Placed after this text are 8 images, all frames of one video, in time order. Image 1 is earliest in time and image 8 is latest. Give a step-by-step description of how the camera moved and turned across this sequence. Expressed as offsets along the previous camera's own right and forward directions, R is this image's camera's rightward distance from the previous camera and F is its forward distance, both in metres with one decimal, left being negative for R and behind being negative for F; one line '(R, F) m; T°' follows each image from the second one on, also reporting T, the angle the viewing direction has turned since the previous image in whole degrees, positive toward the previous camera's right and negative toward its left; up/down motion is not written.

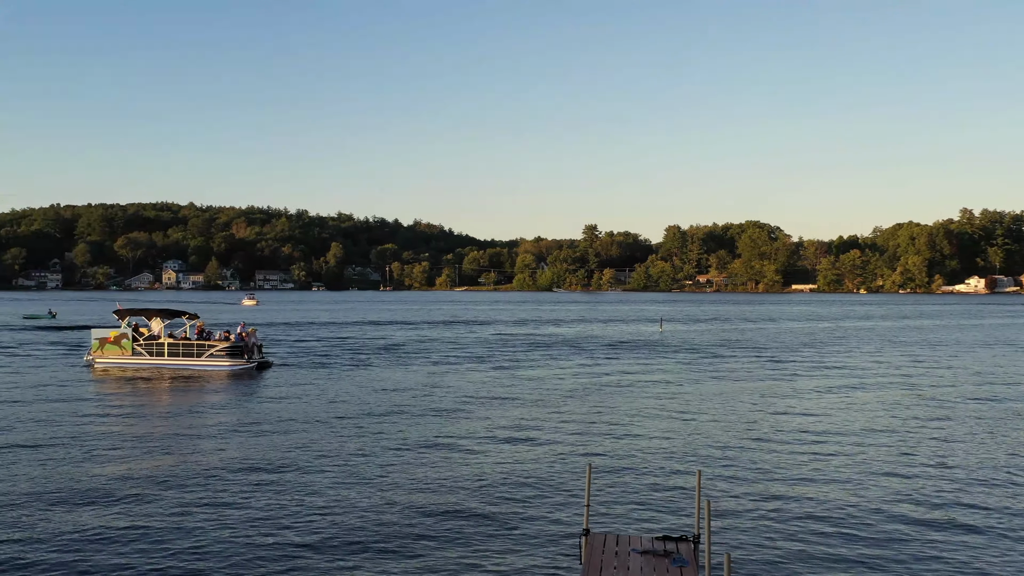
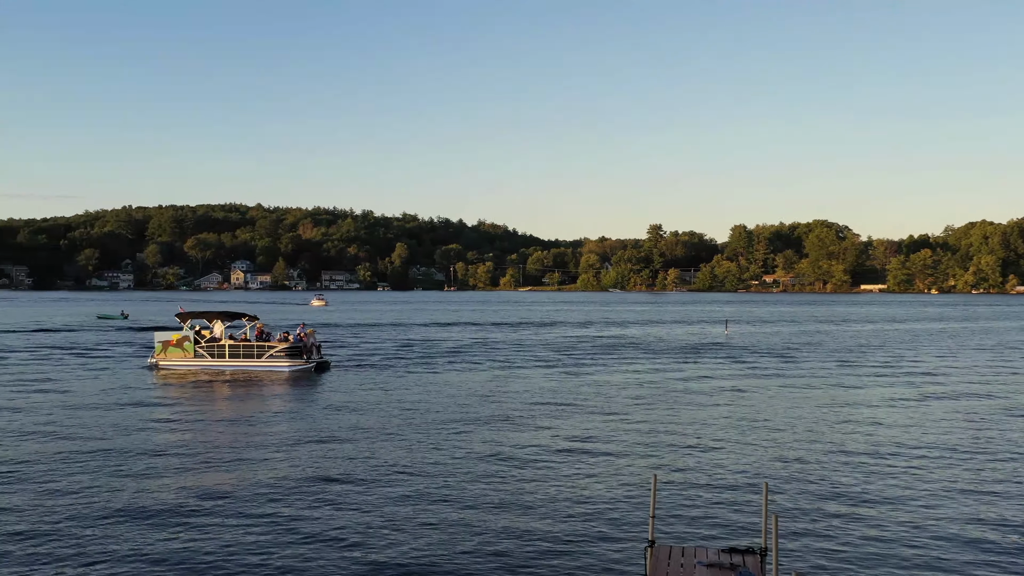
(+0.7, +1.1) m; -5°
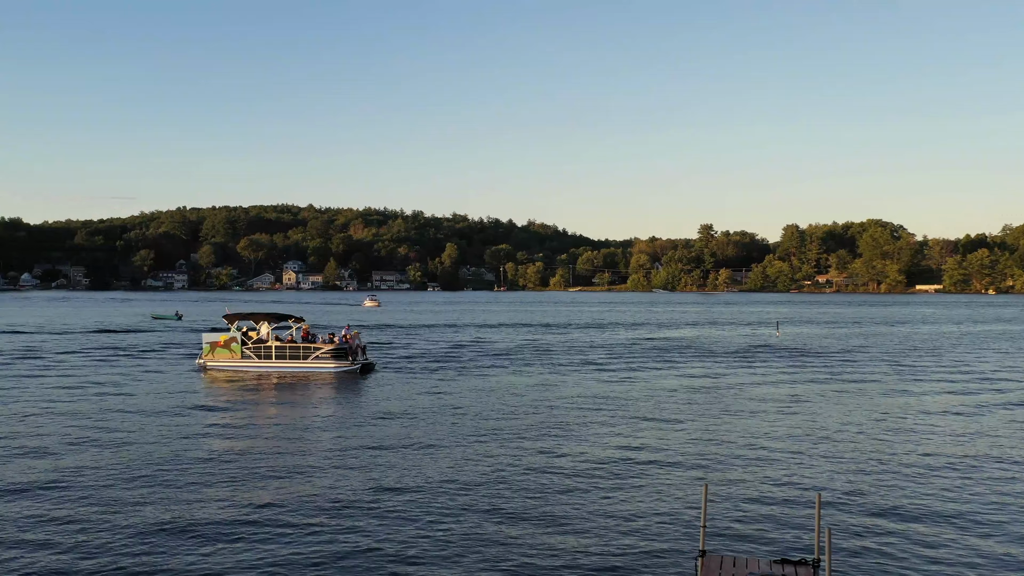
(+0.6, +0.6) m; -4°
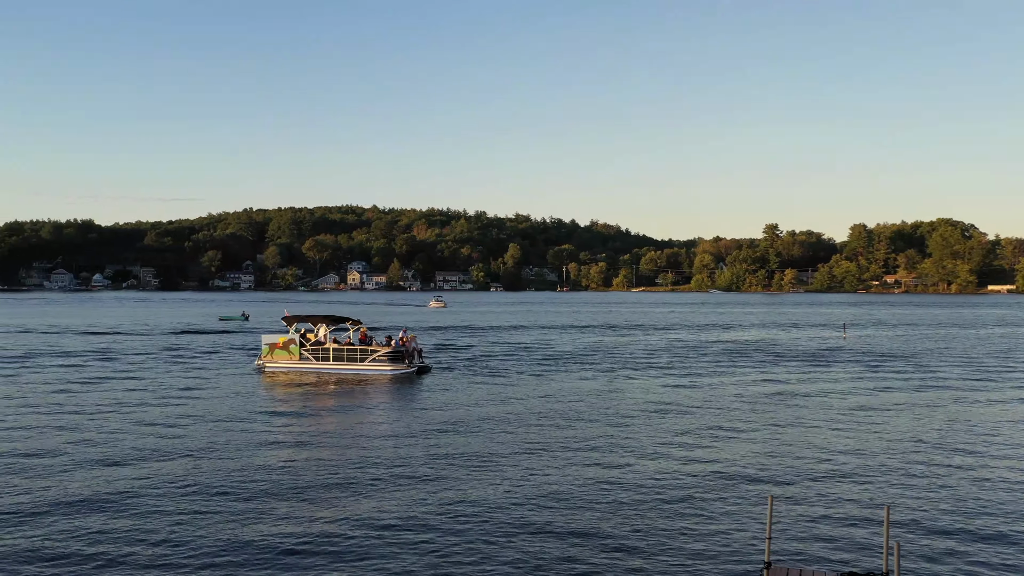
(+0.8, +0.5) m; -5°
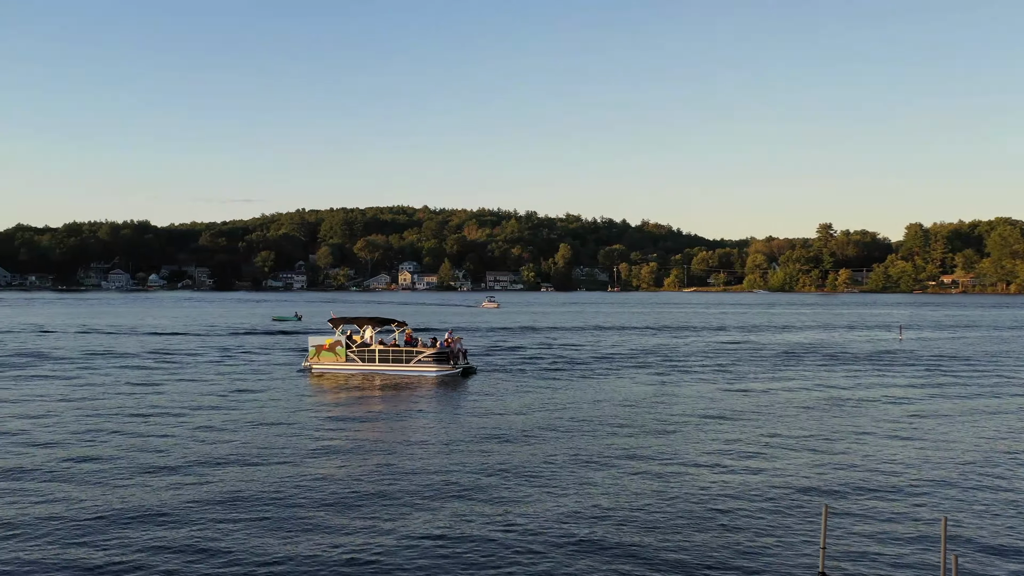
(+0.6, +0.1) m; -4°
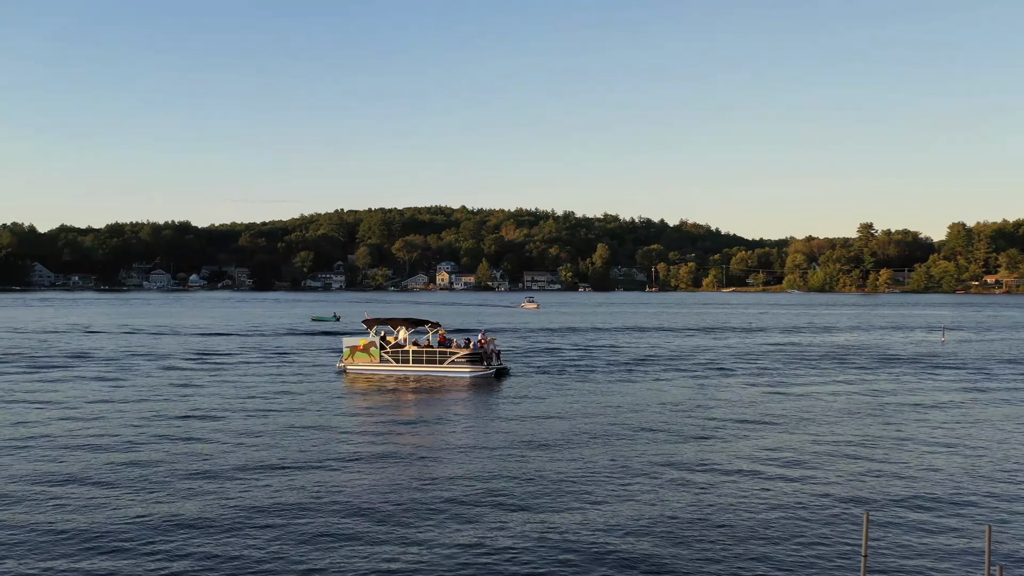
(+0.5, 0.0) m; -3°
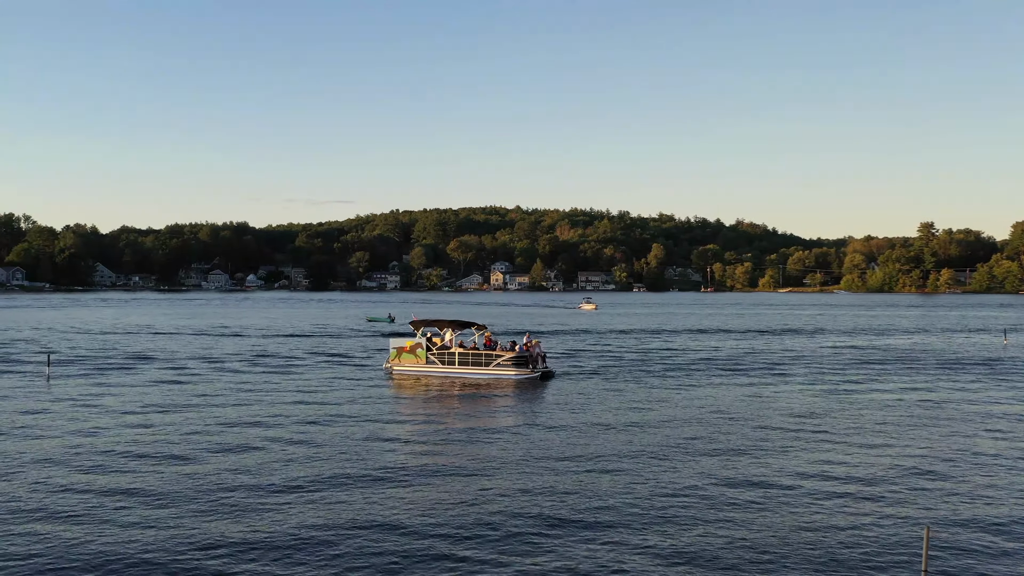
(+0.6, -0.2) m; -4°
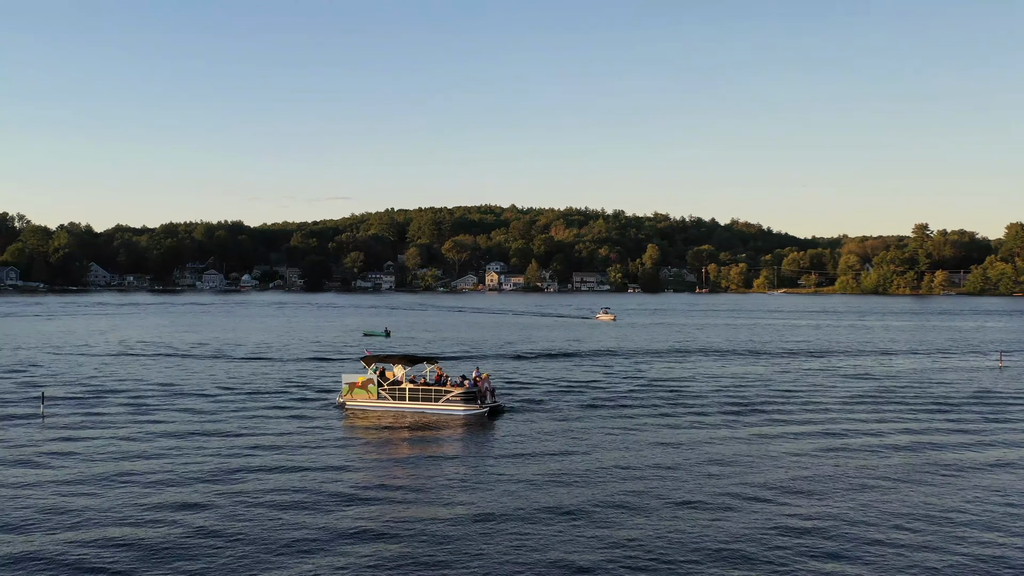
(0.0, 0.0) m; 0°
